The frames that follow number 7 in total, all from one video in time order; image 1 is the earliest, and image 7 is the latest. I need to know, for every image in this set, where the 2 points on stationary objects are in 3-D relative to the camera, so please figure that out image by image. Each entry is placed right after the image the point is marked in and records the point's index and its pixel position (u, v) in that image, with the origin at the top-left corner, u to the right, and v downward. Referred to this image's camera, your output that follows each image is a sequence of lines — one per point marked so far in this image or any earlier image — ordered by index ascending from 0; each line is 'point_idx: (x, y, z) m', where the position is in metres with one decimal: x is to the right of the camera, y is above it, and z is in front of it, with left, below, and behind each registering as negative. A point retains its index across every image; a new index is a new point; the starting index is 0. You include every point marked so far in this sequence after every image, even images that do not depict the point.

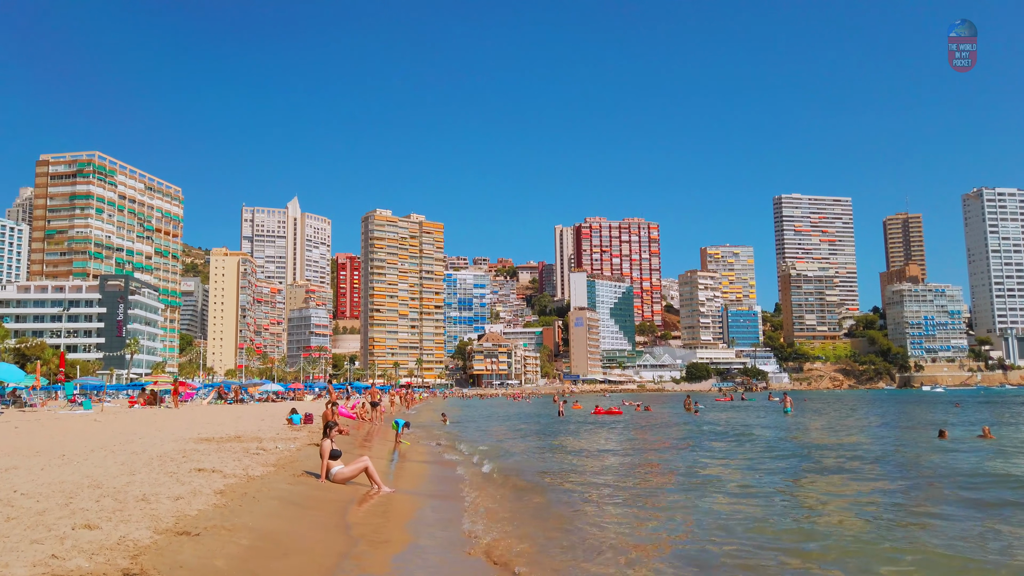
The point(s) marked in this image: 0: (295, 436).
0: (-5.4, -3.8, +16.9) m
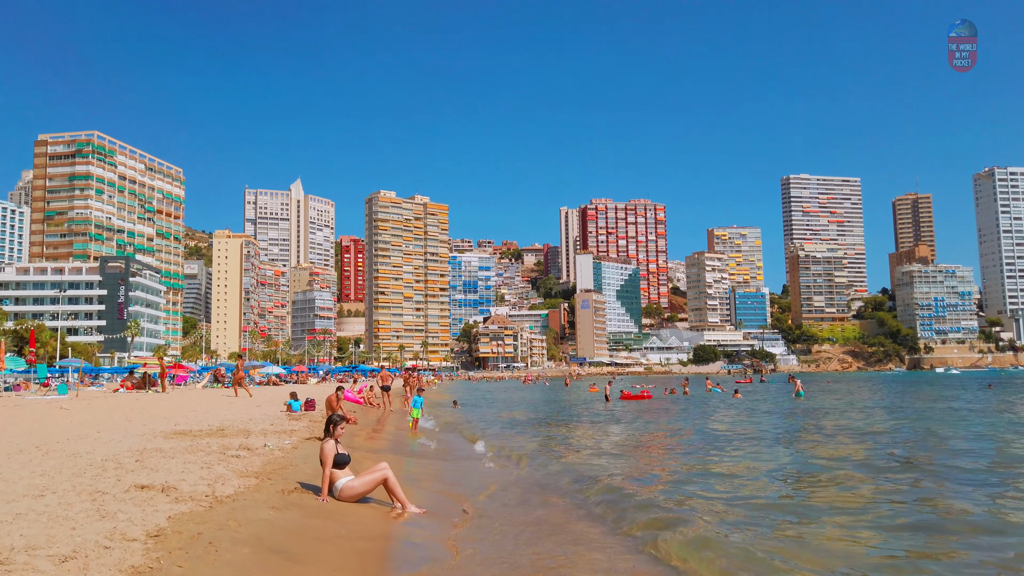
0: (-4.6, -3.0, +14.1) m
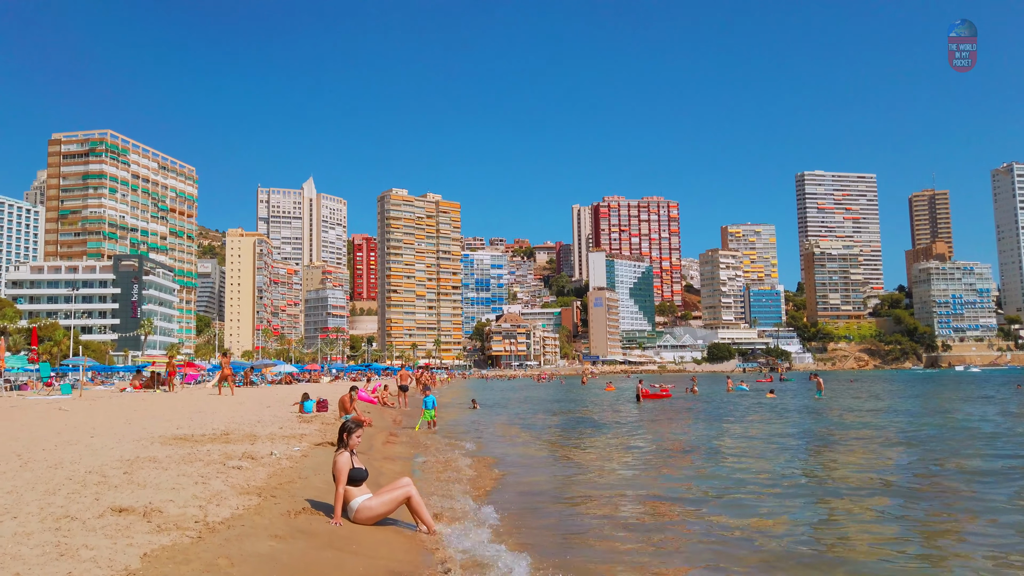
0: (-4.0, -2.9, +13.1) m
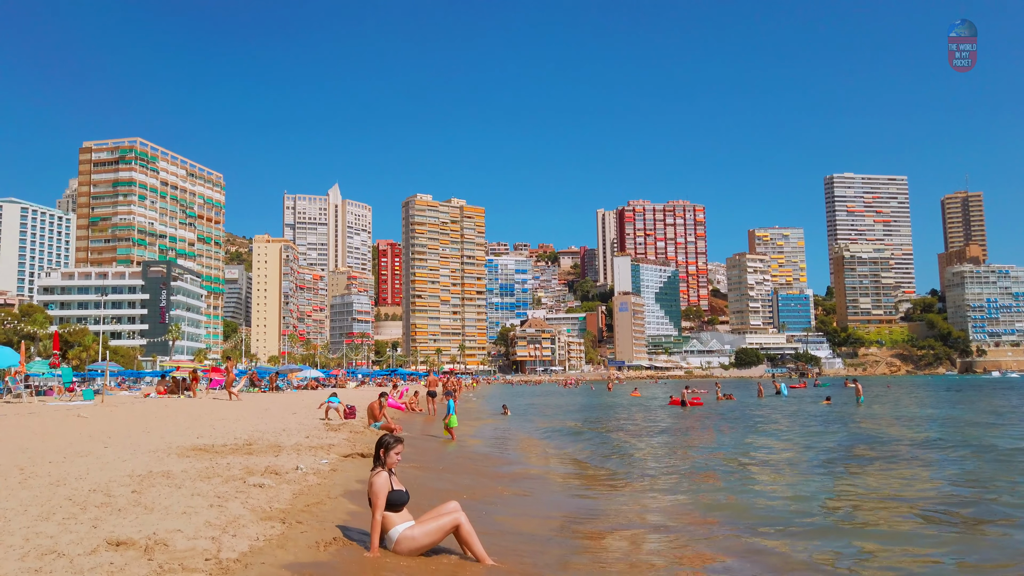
0: (-3.2, -2.8, +12.2) m
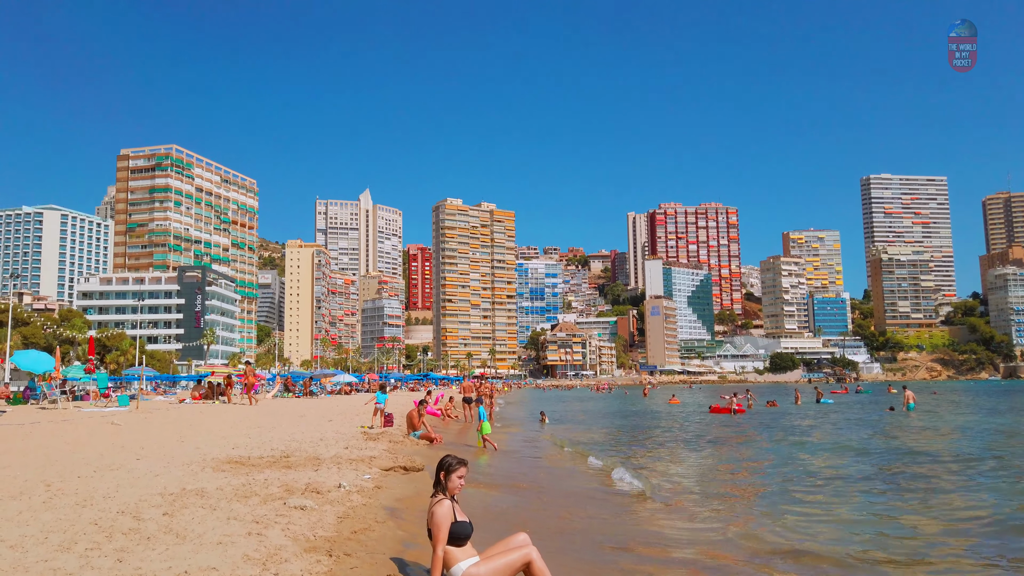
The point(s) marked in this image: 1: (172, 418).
0: (-2.4, -2.9, +11.6) m
1: (-8.5, -3.3, +16.8) m
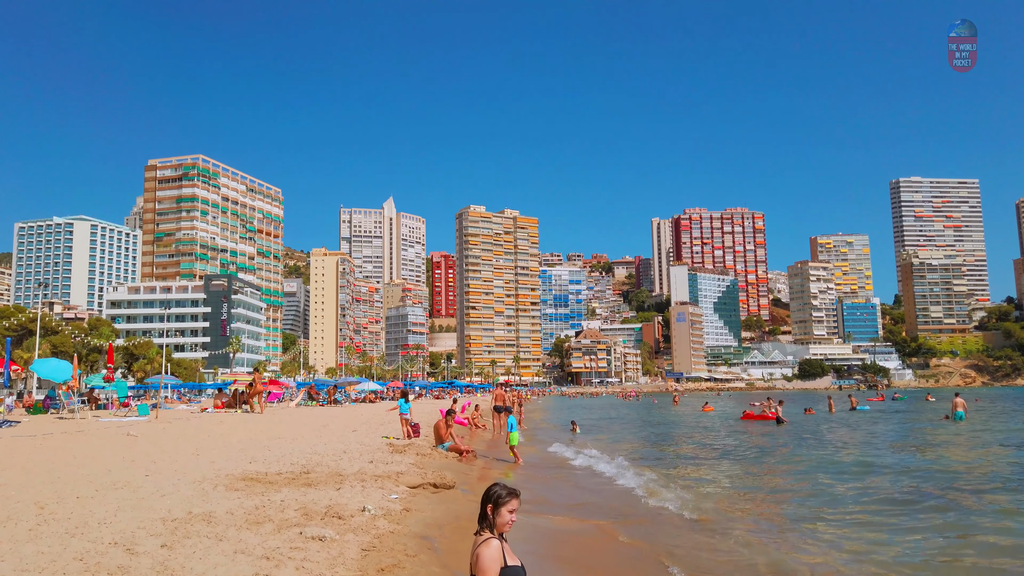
0: (-1.8, -2.9, +10.7) m
1: (-7.7, -3.4, +16.2) m
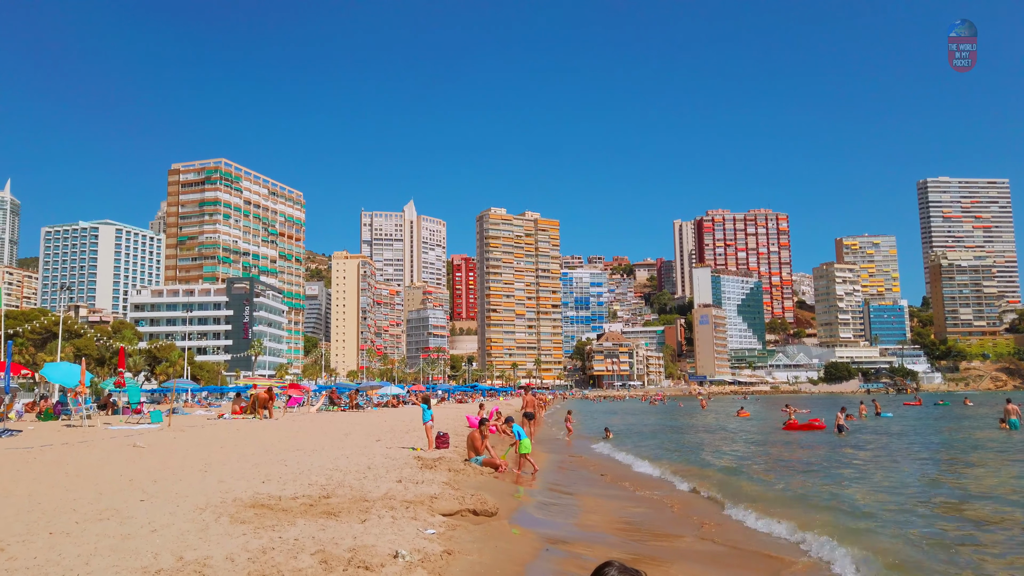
0: (-1.1, -2.9, +9.4) m
1: (-6.9, -3.4, +15.0) m
